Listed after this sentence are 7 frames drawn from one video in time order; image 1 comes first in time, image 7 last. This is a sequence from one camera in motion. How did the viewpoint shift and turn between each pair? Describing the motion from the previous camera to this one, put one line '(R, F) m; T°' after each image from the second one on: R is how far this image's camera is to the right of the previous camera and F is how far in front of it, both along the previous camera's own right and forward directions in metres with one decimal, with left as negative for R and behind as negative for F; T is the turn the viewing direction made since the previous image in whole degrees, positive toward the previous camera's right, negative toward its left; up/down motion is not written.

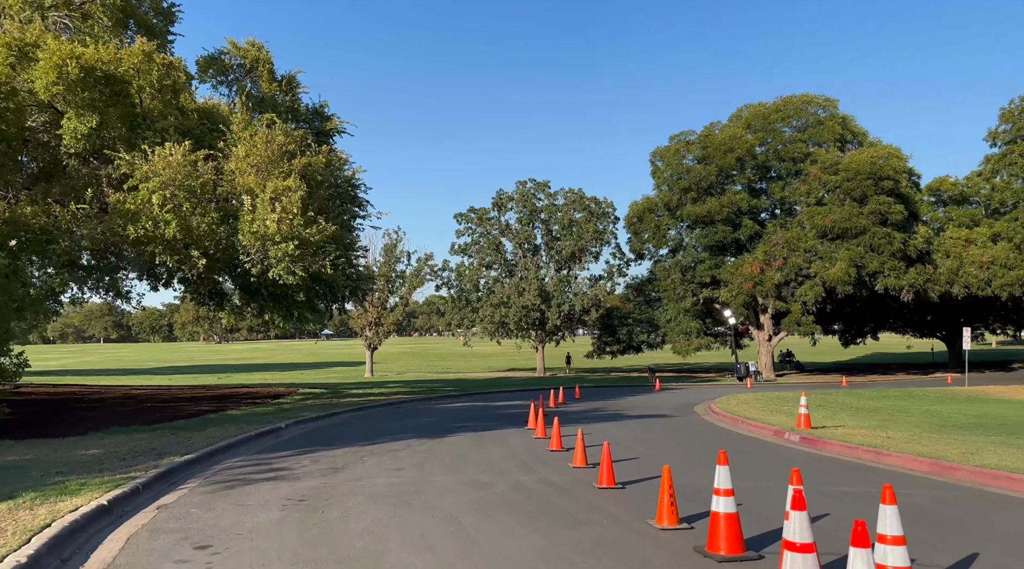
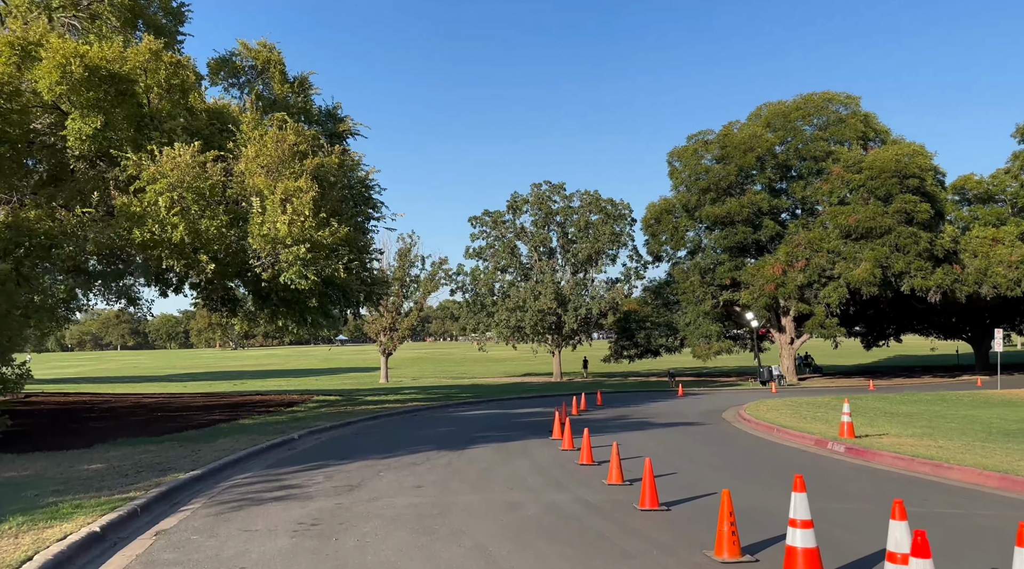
(-0.1, +0.8) m; -1°
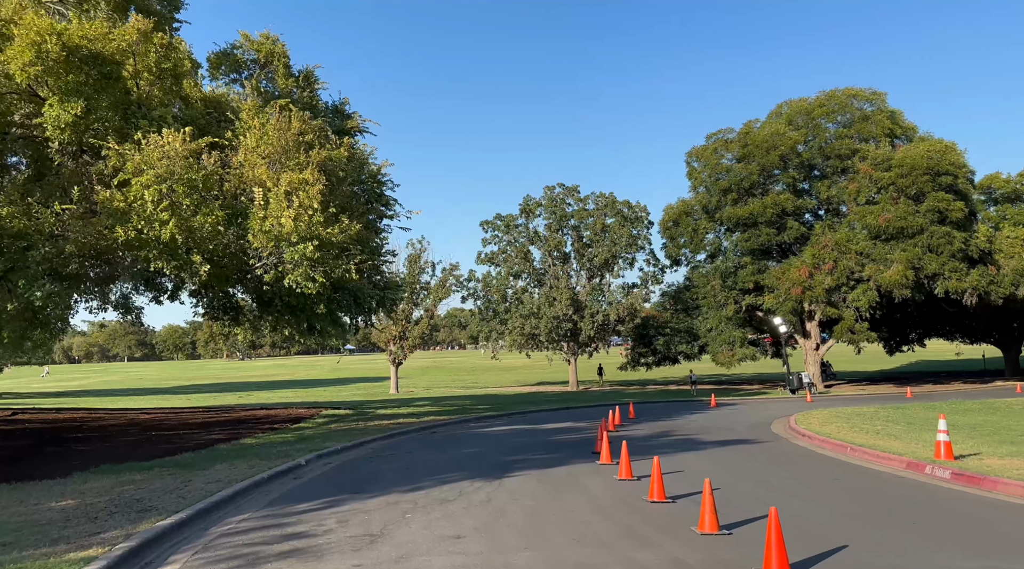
(-0.5, +1.8) m; 0°
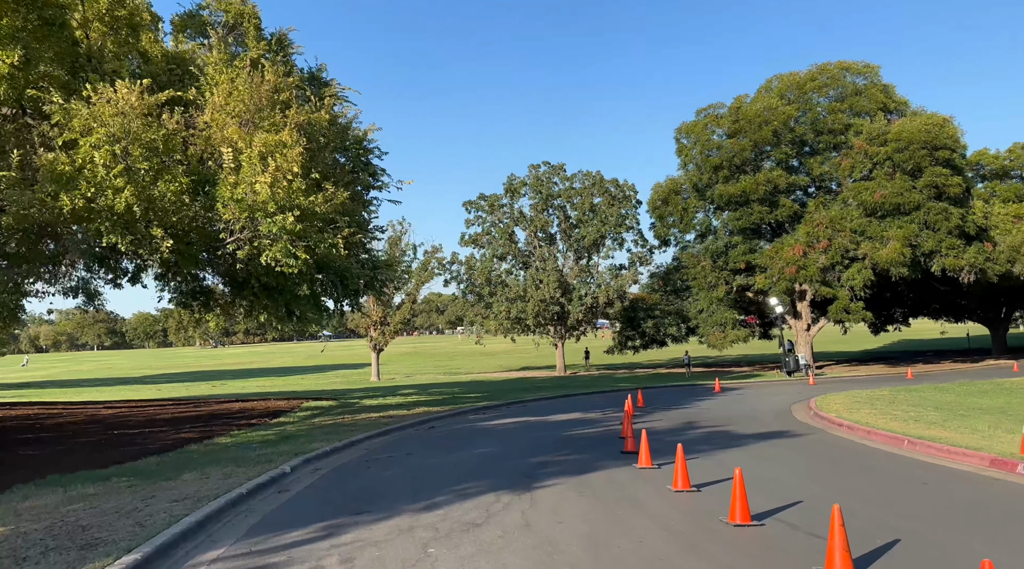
(-0.6, +1.8) m; +2°
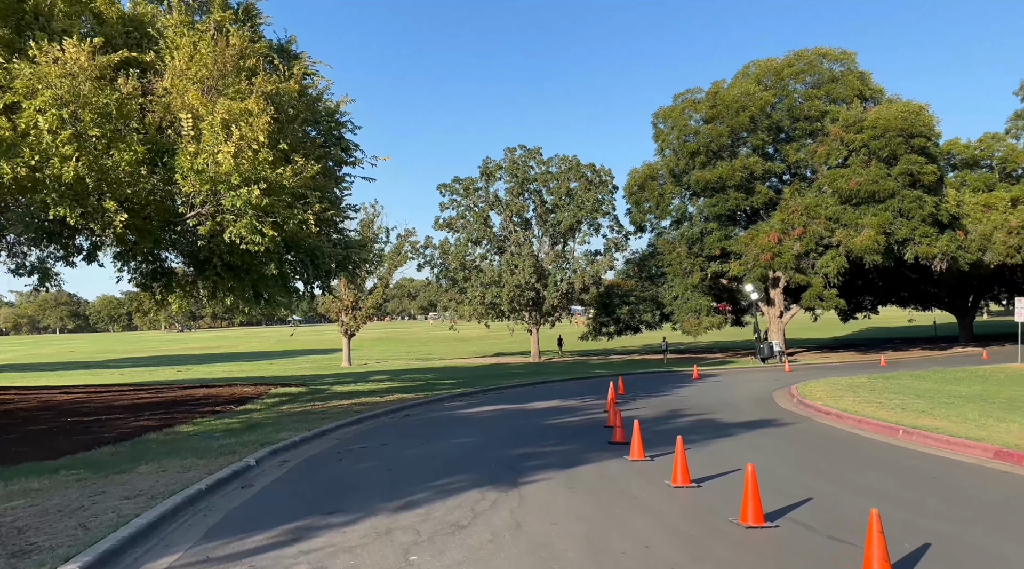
(-0.1, +0.7) m; +2°
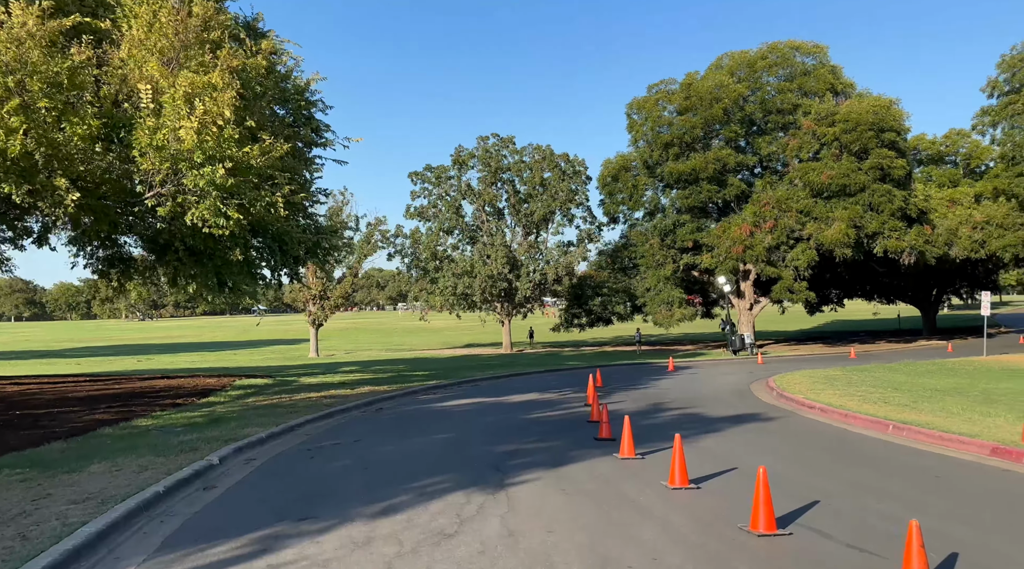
(-0.2, +0.6) m; +2°
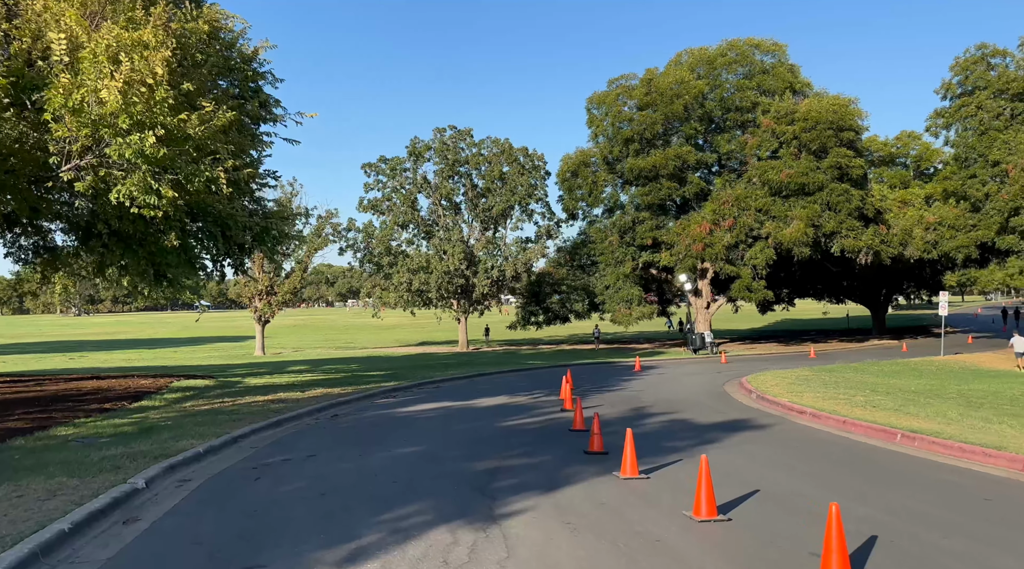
(-0.3, +1.3) m; +3°
